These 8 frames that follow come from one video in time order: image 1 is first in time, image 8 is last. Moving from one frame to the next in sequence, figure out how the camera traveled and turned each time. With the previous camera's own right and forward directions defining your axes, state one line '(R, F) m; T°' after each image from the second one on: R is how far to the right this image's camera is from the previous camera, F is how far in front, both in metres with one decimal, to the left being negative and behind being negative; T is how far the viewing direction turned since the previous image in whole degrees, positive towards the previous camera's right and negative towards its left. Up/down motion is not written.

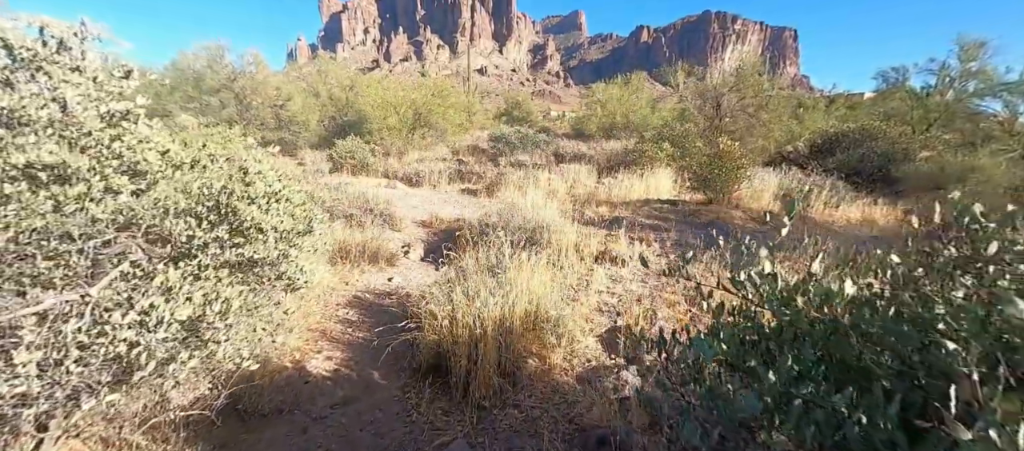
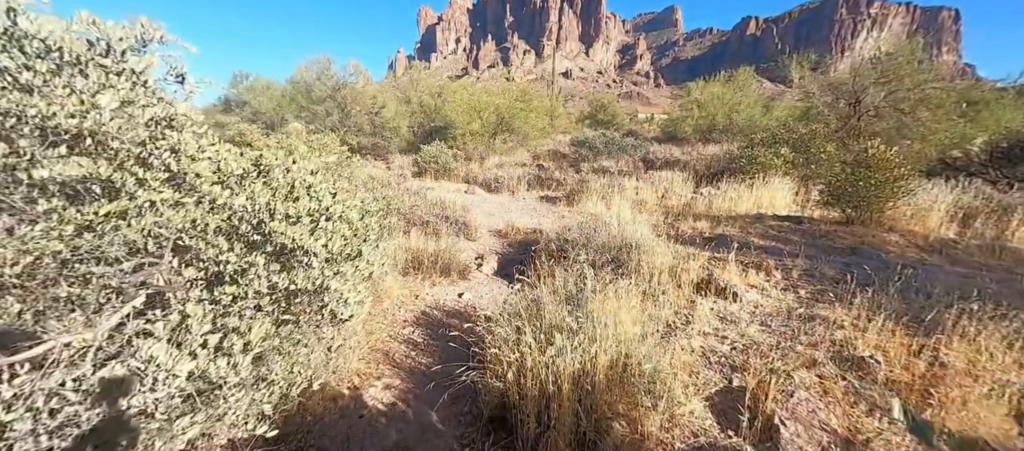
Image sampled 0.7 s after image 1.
(0.0, +0.4) m; -11°
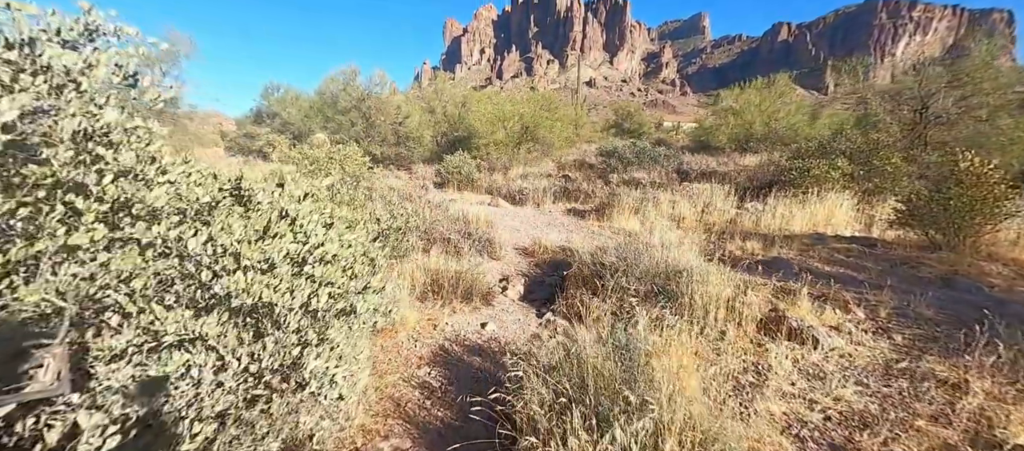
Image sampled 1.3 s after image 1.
(-0.1, +0.4) m; -3°
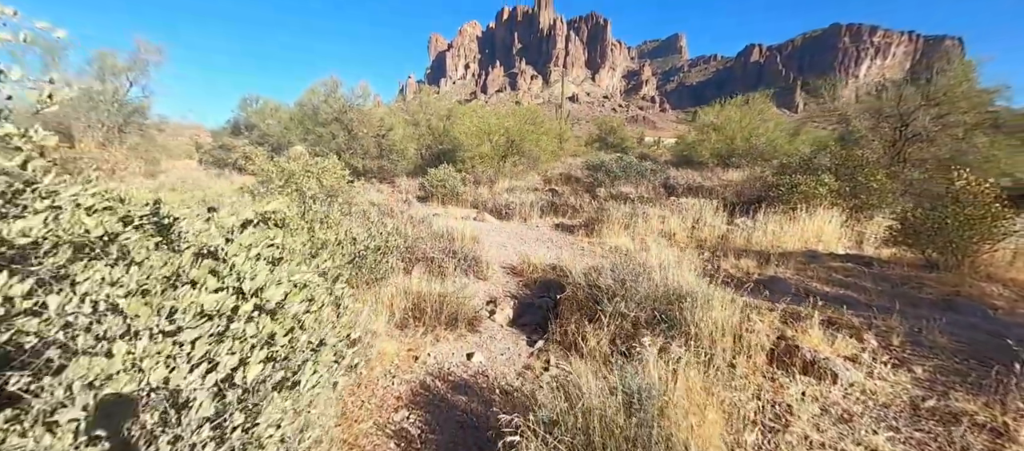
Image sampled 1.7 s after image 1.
(0.0, +0.3) m; +2°
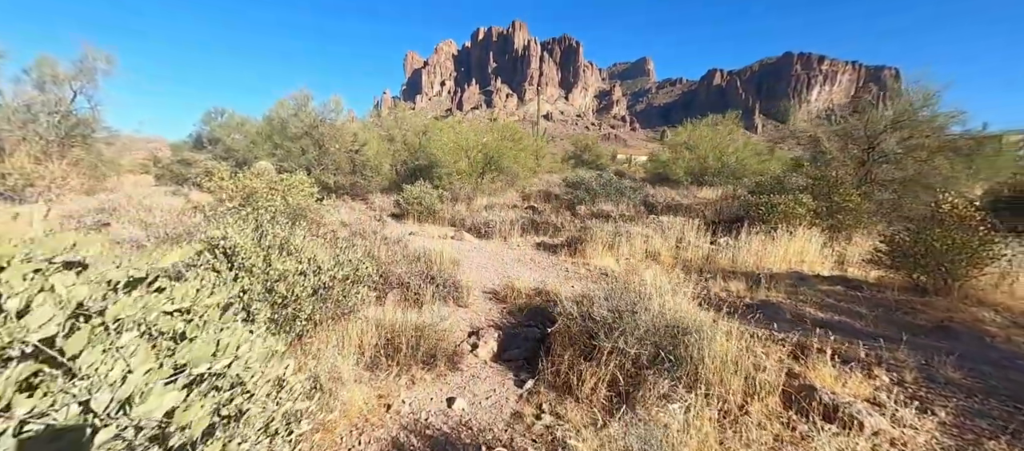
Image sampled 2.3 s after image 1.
(-0.1, +0.3) m; +3°
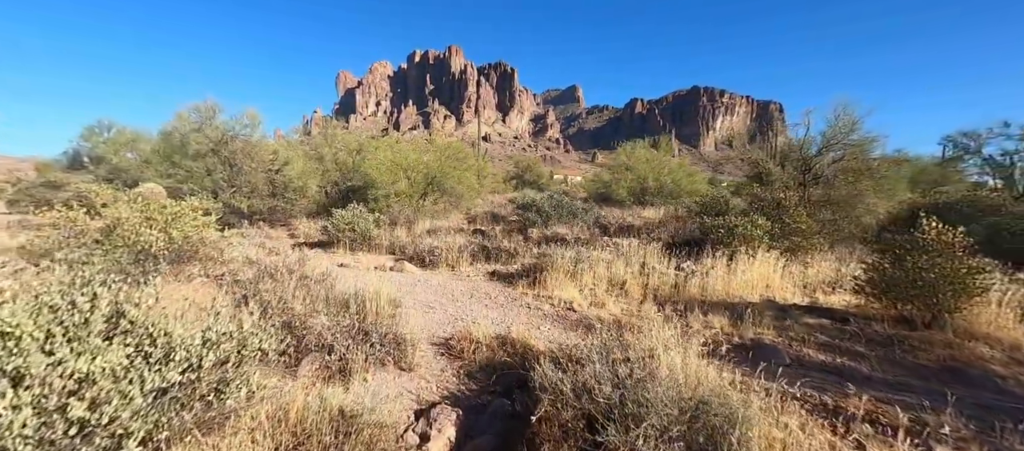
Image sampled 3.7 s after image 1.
(-0.1, +0.8) m; +8°
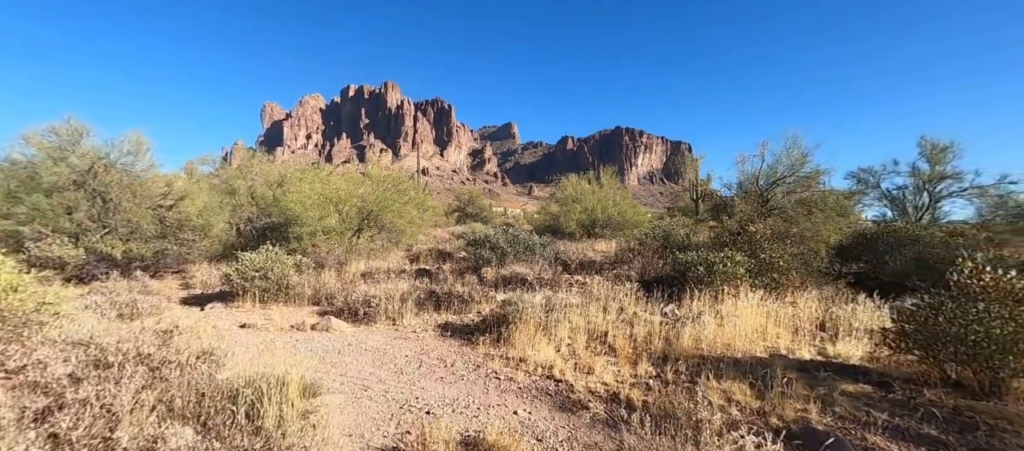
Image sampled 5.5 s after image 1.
(-0.2, +1.2) m; +8°
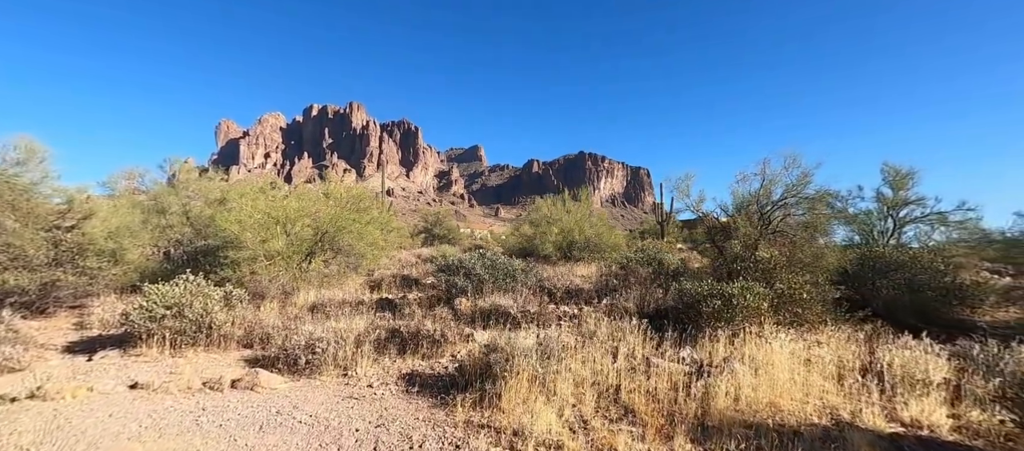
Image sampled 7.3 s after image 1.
(-0.2, +1.2) m; +5°
